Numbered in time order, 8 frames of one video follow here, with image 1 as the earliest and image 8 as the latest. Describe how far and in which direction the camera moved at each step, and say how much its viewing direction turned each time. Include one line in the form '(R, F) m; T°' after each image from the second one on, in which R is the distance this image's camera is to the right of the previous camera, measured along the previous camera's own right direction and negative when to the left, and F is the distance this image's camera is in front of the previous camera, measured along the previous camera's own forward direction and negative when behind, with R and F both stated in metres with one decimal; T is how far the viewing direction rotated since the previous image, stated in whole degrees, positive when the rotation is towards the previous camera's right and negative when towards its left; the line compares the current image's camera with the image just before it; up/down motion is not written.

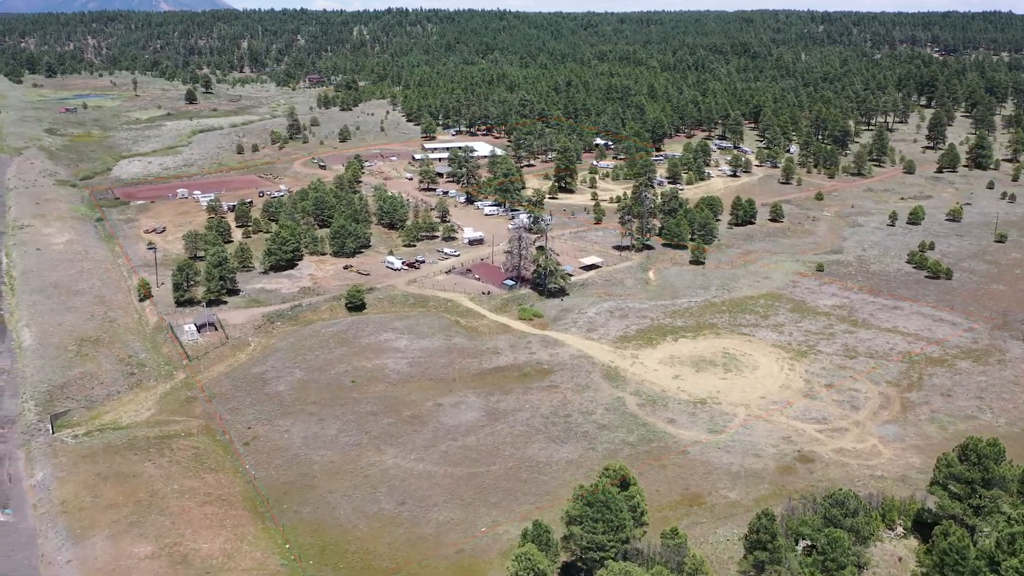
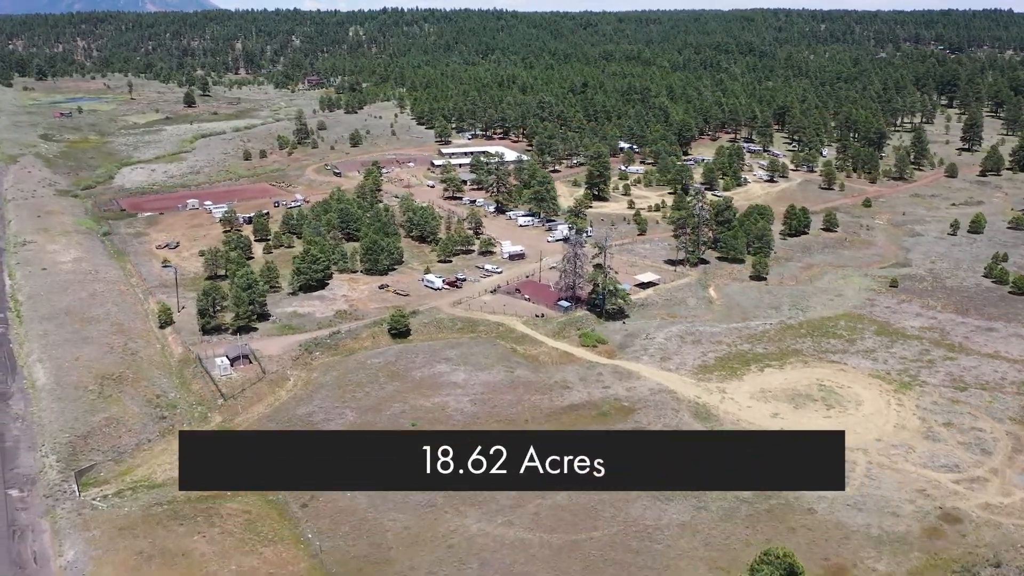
(-5.8, +6.8) m; +1°
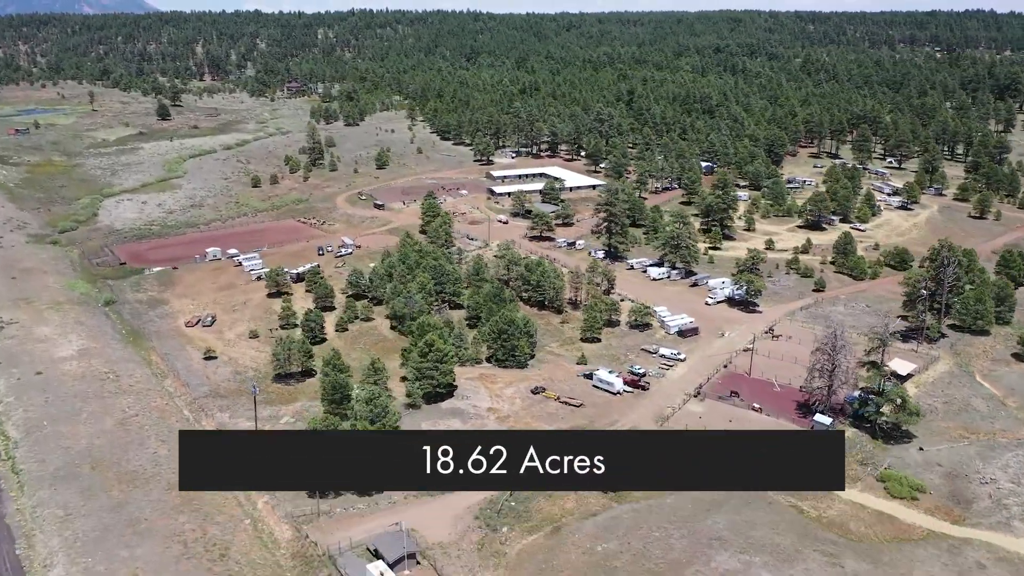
(-17.3, +24.0) m; +3°
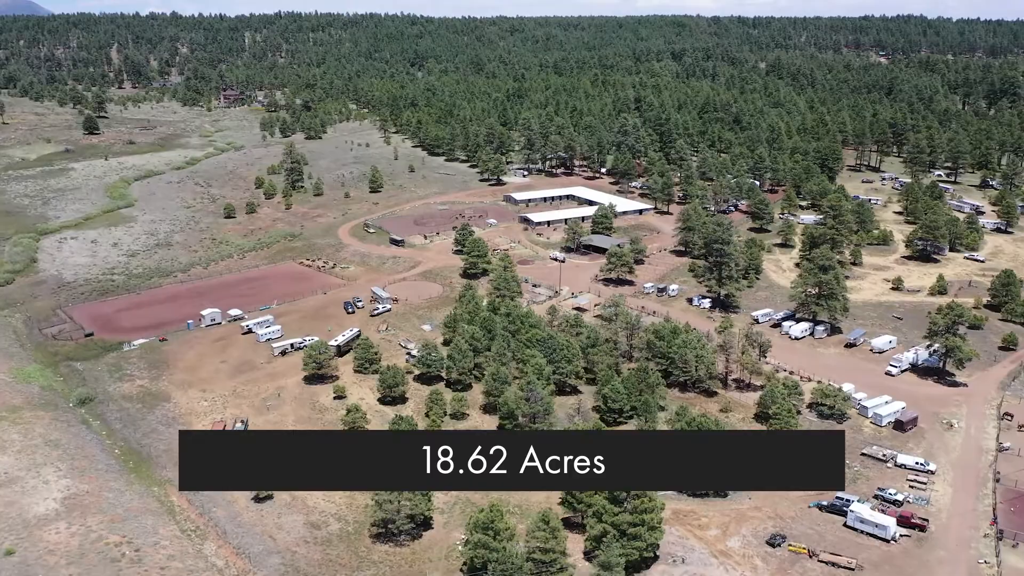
(-13.9, +19.0) m; +6°
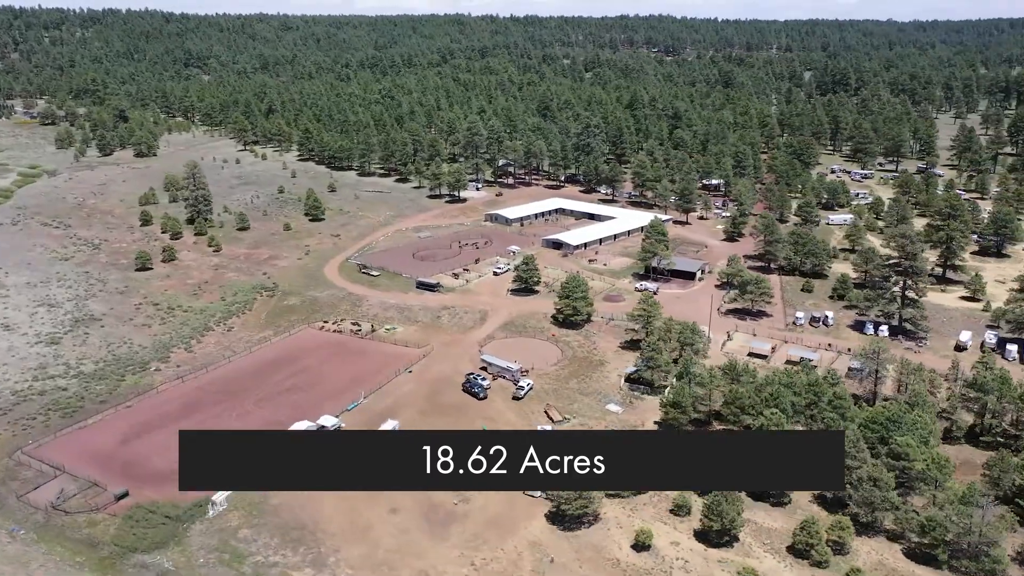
(-26.6, +21.7) m; +17°
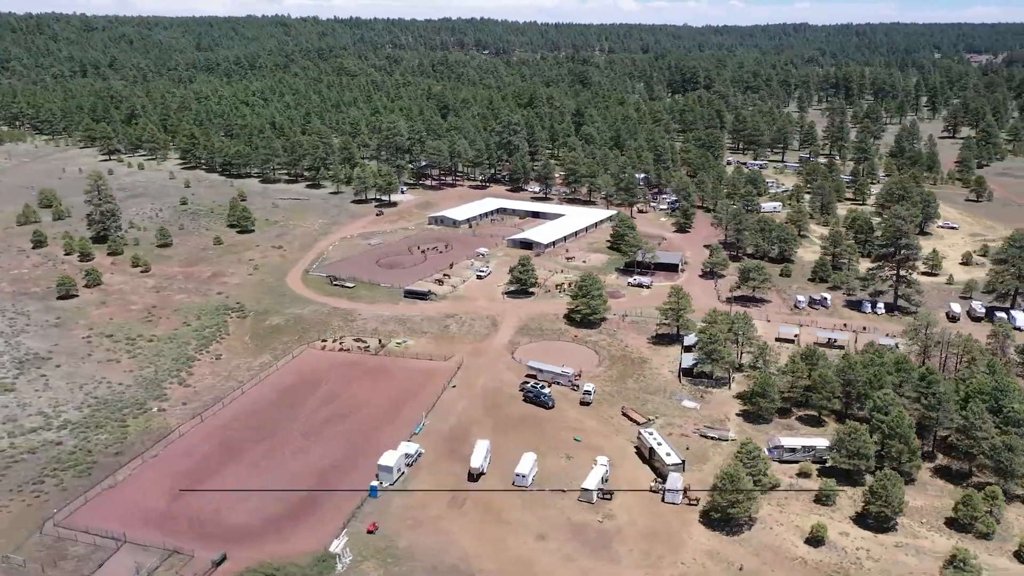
(-13.9, +4.5) m; +12°
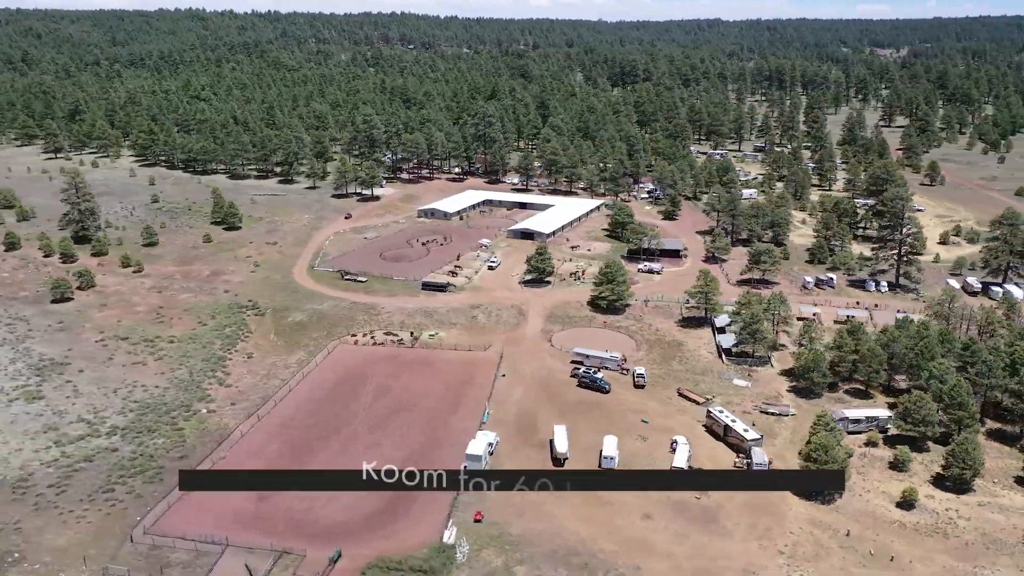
(-7.9, +0.4) m; +6°
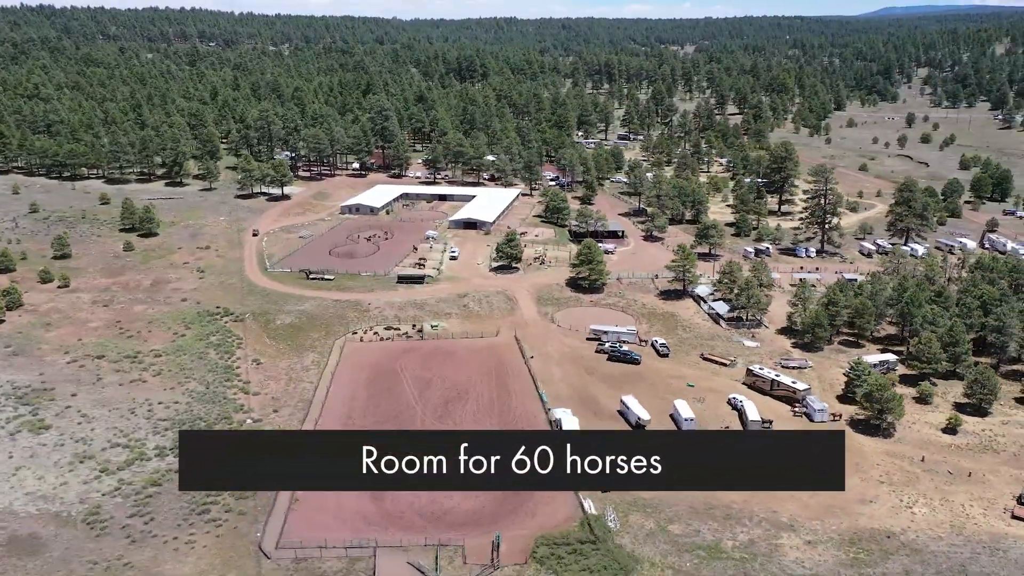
(-13.4, +1.1) m; +14°
